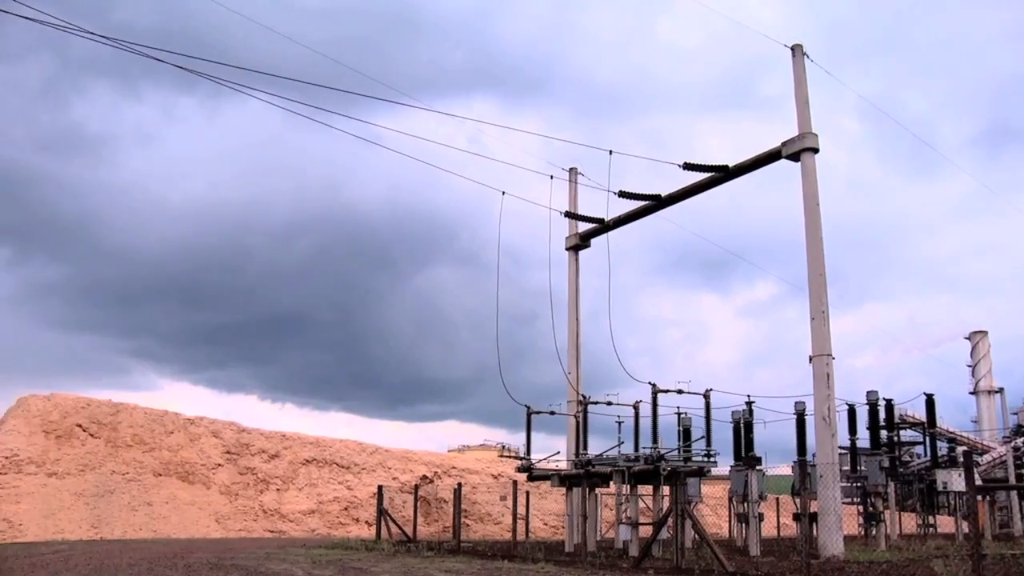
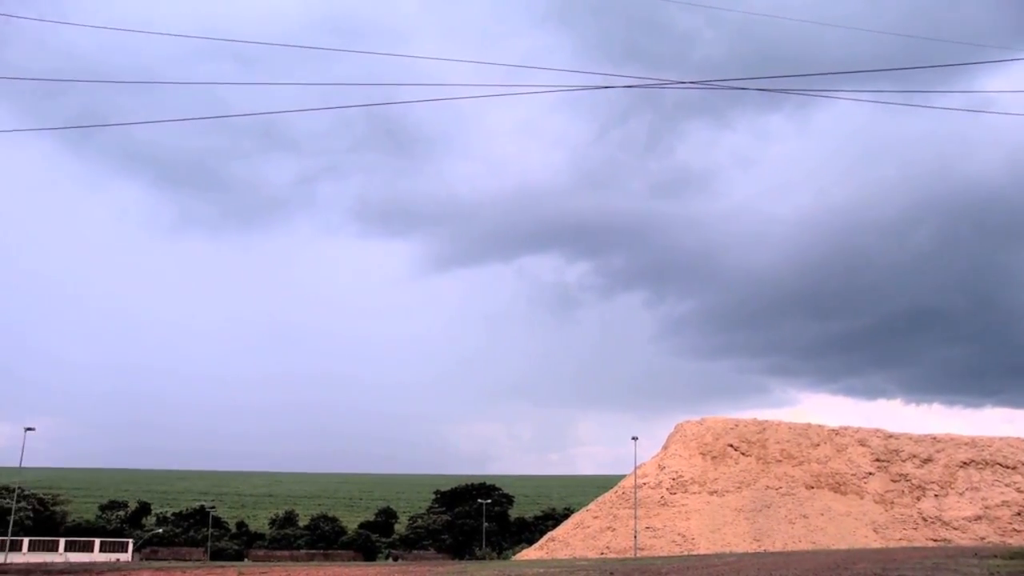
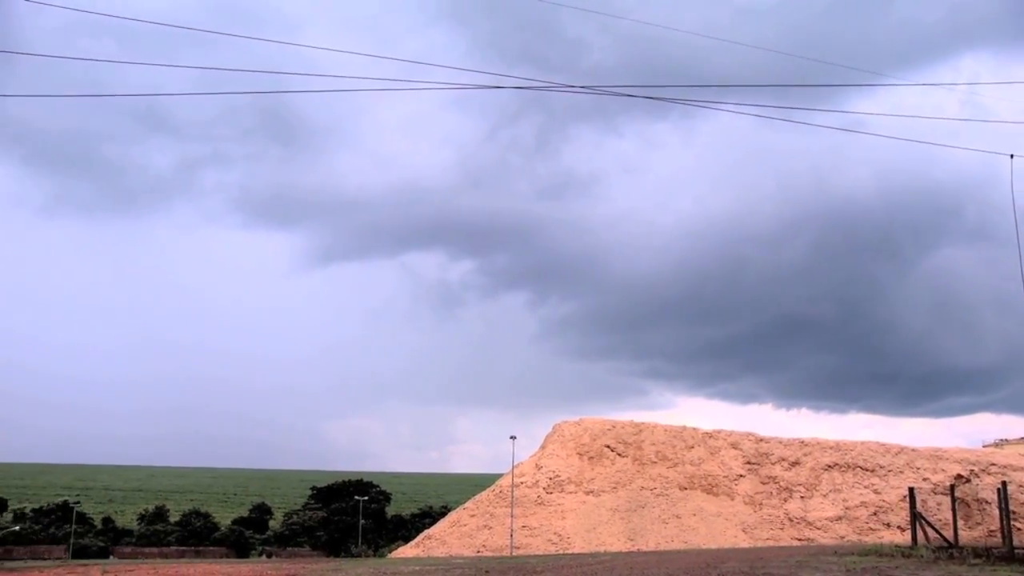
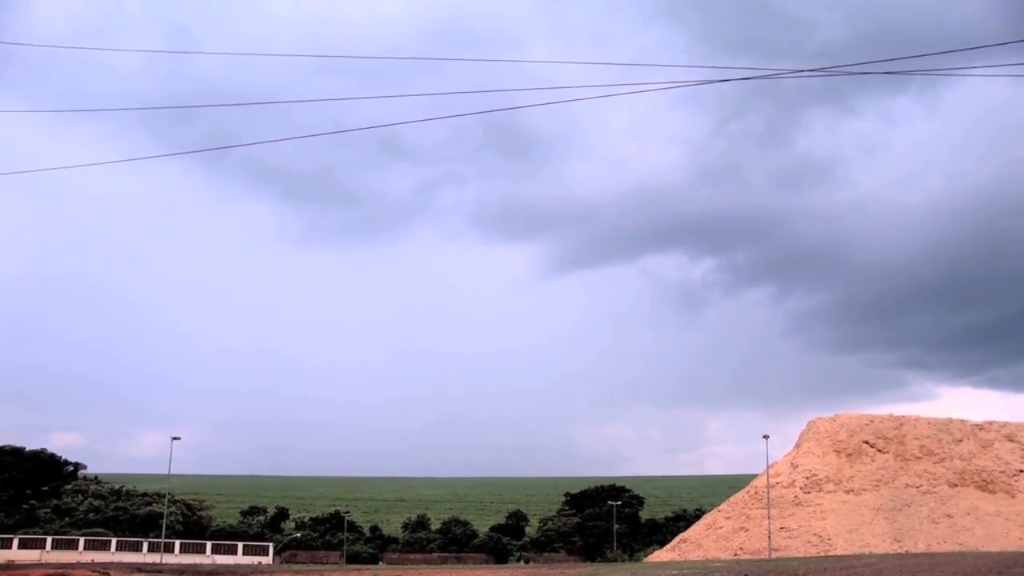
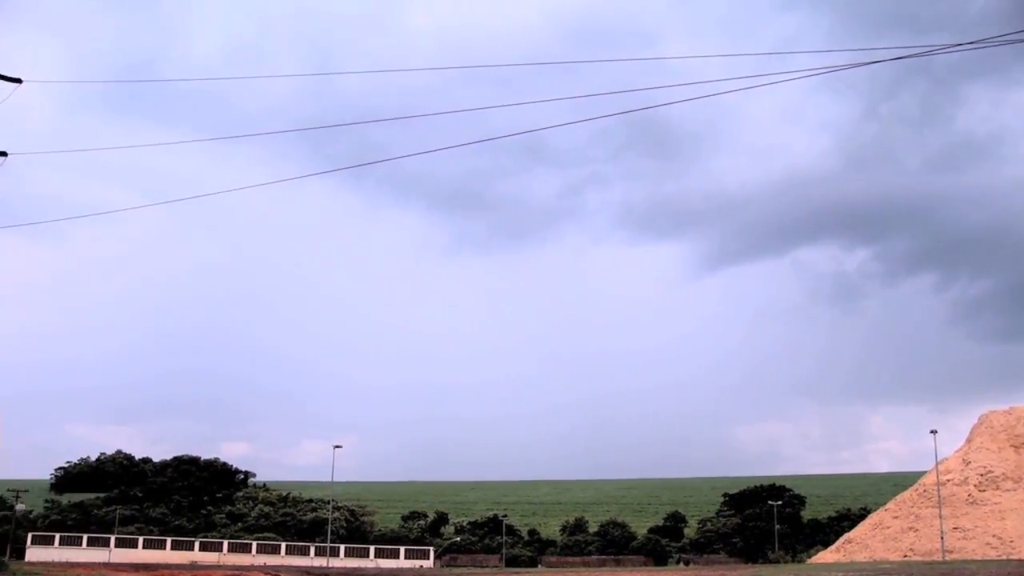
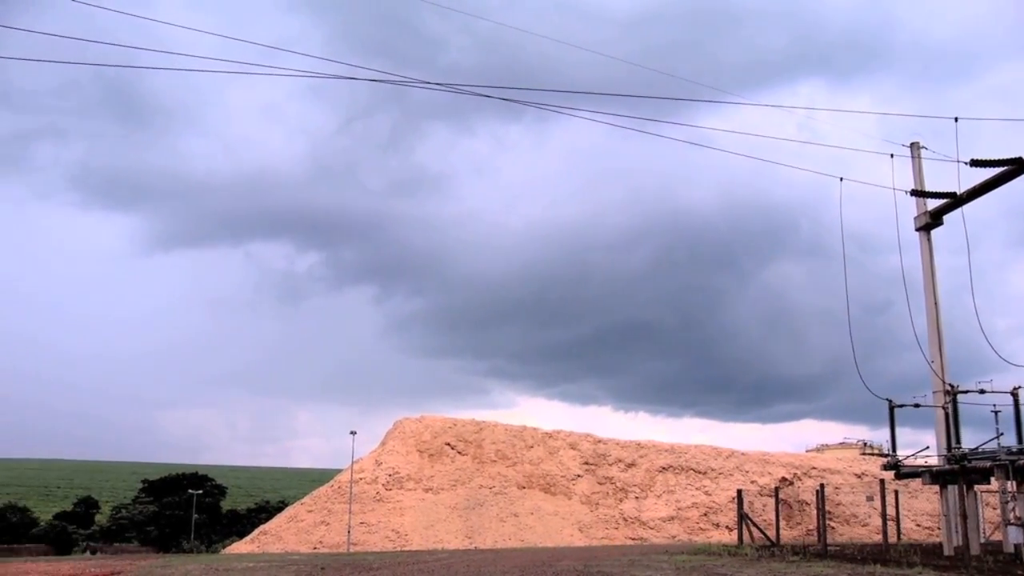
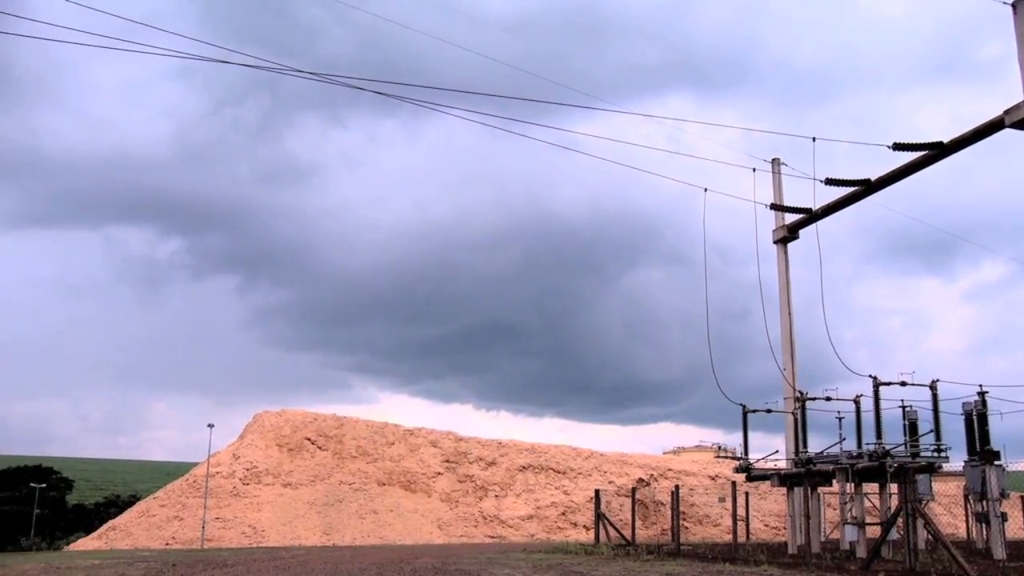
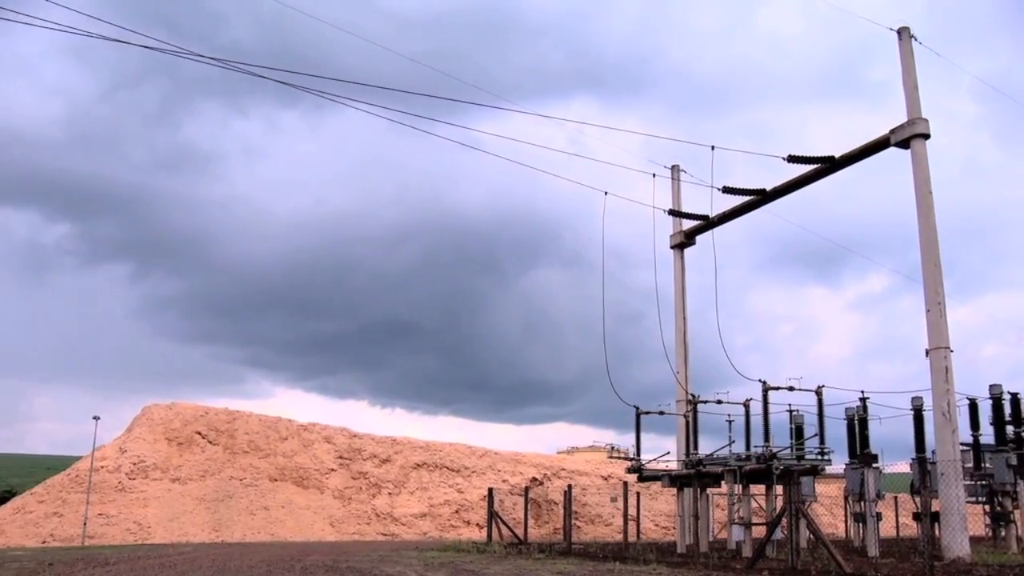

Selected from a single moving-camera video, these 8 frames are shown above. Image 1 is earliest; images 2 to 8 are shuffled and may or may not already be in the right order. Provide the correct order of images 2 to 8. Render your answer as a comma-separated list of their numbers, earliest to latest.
8, 7, 6, 3, 2, 4, 5
